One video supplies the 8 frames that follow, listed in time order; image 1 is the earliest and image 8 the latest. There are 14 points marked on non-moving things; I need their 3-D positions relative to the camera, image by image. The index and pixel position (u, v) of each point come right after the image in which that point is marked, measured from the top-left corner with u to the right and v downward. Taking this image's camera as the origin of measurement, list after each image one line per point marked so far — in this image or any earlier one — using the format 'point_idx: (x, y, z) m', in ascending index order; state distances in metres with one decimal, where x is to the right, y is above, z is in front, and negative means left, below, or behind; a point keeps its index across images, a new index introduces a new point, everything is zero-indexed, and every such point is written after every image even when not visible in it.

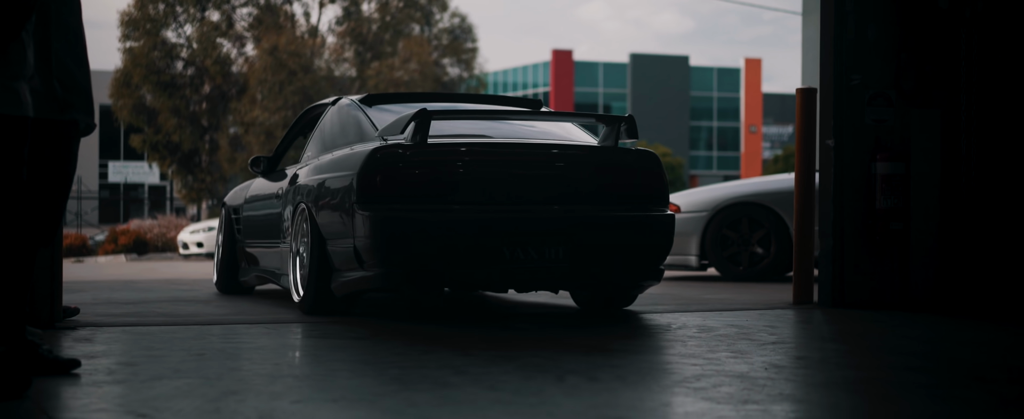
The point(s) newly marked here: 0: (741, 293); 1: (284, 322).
0: (+1.7, -0.6, +7.5) m
1: (-1.2, -0.6, +5.2) m
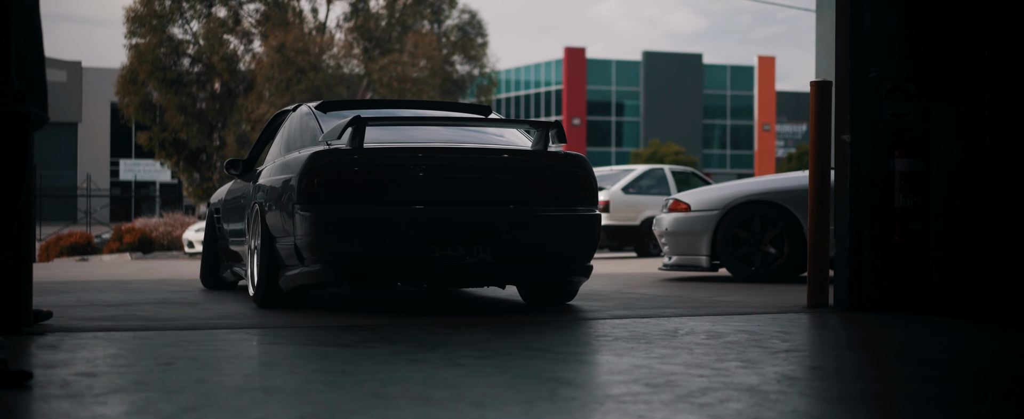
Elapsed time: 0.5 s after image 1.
0: (+1.7, -0.6, +7.2) m
1: (-1.2, -0.6, +4.9) m
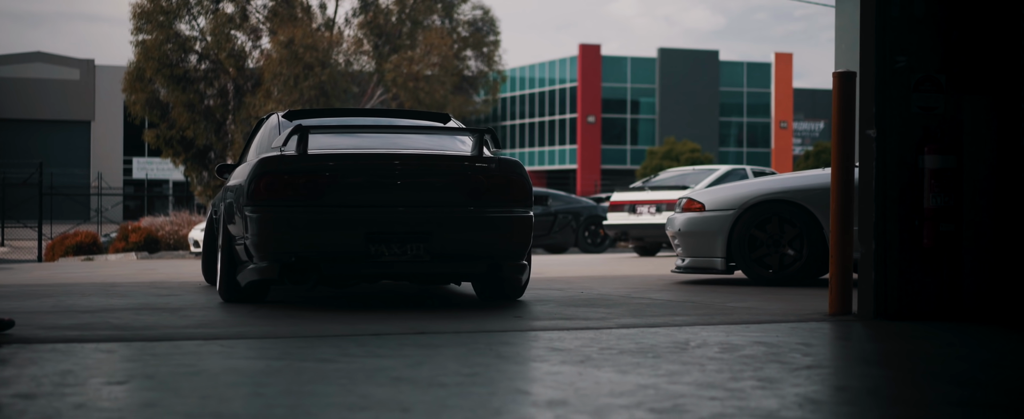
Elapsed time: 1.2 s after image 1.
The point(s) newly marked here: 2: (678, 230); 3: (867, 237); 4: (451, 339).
0: (+1.7, -0.6, +6.8) m
1: (-1.2, -0.6, +4.6) m
2: (+1.4, -0.2, +8.4) m
3: (+2.0, -0.1, +5.5) m
4: (-0.3, -0.6, +4.6) m
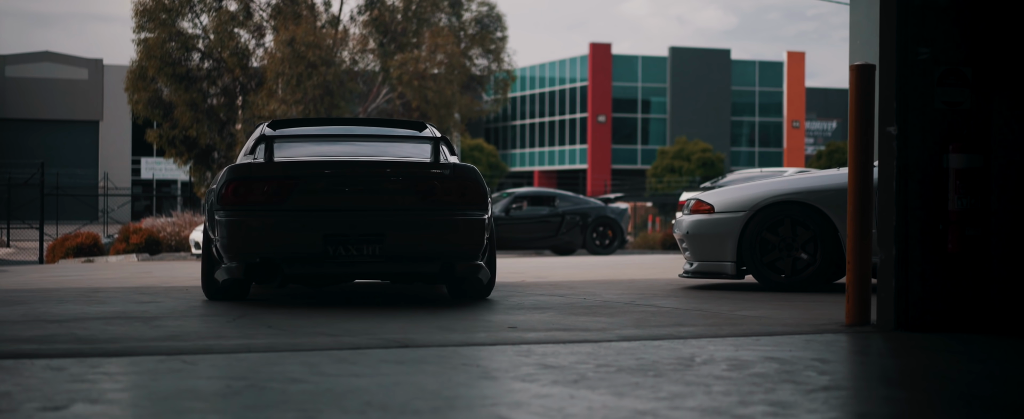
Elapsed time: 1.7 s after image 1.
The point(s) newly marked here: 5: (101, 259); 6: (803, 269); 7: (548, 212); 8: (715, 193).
0: (+1.7, -0.6, +6.4) m
1: (-1.3, -0.6, +4.2) m
2: (+1.4, -0.2, +8.0) m
3: (+1.9, -0.2, +5.2) m
4: (-0.3, -0.6, +4.2) m
5: (-8.0, -1.0, +19.4) m
6: (+2.2, -0.5, +7.7) m
7: (+0.6, 0.0, +17.7) m
8: (+1.6, +0.1, +8.1) m
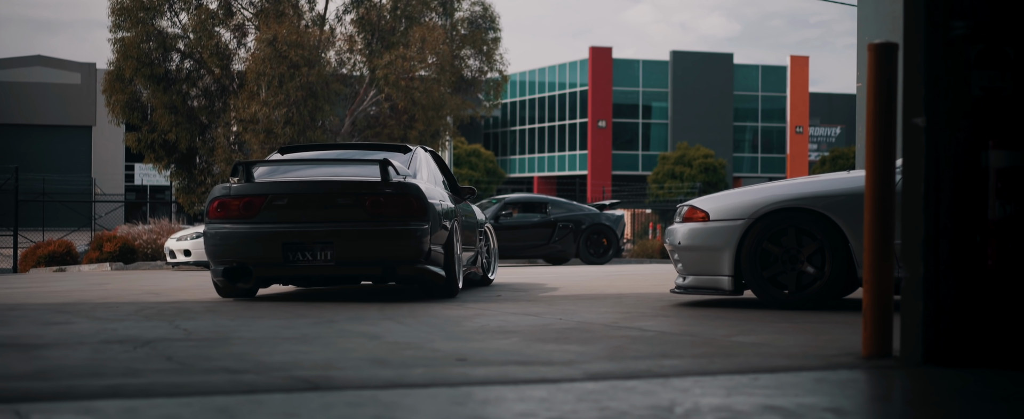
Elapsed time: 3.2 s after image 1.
0: (+1.5, -0.7, +5.5) m
1: (-1.5, -0.6, +3.3) m
2: (+1.2, -0.2, +7.1) m
3: (+1.7, -0.2, +4.3) m
4: (-0.6, -0.6, +3.3) m
5: (-8.2, -1.1, +18.5) m
6: (+2.0, -0.5, +6.8) m
7: (+0.5, -0.2, +16.8) m
8: (+1.4, +0.1, +7.2) m
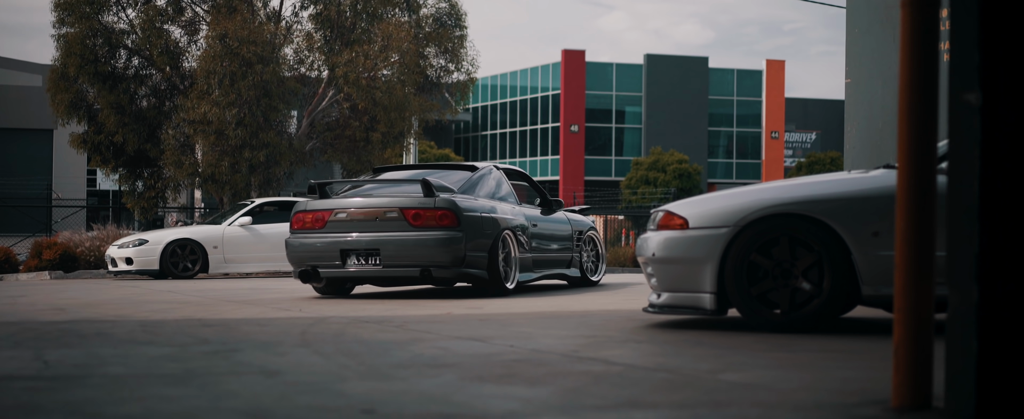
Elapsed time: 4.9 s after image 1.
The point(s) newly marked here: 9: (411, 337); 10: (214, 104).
0: (+1.2, -0.7, +4.5) m
1: (-1.7, -0.6, +2.3) m
2: (+0.9, -0.3, +6.1) m
3: (+1.4, -0.2, +3.3) m
4: (-0.8, -0.7, +2.3) m
5: (-8.8, -1.2, +17.2) m
6: (+1.7, -0.5, +5.8) m
7: (-0.1, -0.3, +15.8) m
8: (+1.1, 0.0, +6.2) m
9: (-0.6, -0.8, +6.2) m
10: (-5.8, +2.1, +19.3) m
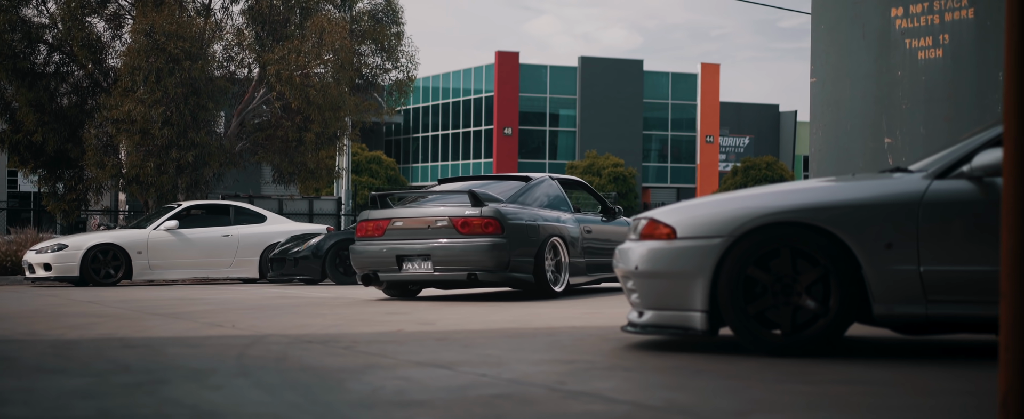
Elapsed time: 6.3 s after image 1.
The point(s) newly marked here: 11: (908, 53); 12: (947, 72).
0: (+1.1, -0.7, +3.9) m
1: (-1.7, -0.7, +1.5) m
2: (+0.7, -0.3, +5.5) m
3: (+1.5, -0.3, +2.7) m
4: (-0.7, -0.7, +1.5) m
5: (-9.7, -1.2, +15.9) m
6: (+1.5, -0.6, +5.2) m
7: (-0.9, -0.3, +15.1) m
8: (+0.9, 0.0, +5.6) m
9: (-0.8, -0.8, +5.4) m
10: (-6.8, +2.0, +18.2) m
11: (+3.3, +1.4, +8.5) m
12: (+3.6, +1.2, +8.3) m
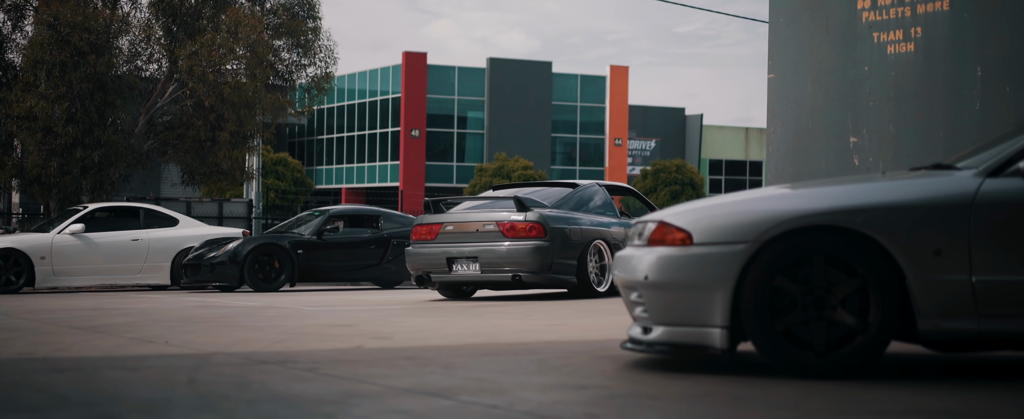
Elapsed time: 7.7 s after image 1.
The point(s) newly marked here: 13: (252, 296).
0: (+1.3, -0.8, +3.4) m
1: (-1.3, -0.7, +0.7) m
2: (+0.7, -0.4, +5.0) m
3: (+1.7, -0.3, +2.2) m
4: (-0.3, -0.7, +0.9) m
5: (-10.6, -1.3, +14.4) m
6: (+1.5, -0.6, +4.8) m
7: (-1.9, -0.4, +14.3) m
8: (+0.9, 0.0, +5.0) m
9: (-0.8, -0.9, +4.7) m
10: (-8.0, +1.9, +16.9) m
11: (+3.0, +1.3, +8.2) m
12: (+3.3, +1.1, +8.0) m
13: (-3.3, -1.1, +12.7) m
